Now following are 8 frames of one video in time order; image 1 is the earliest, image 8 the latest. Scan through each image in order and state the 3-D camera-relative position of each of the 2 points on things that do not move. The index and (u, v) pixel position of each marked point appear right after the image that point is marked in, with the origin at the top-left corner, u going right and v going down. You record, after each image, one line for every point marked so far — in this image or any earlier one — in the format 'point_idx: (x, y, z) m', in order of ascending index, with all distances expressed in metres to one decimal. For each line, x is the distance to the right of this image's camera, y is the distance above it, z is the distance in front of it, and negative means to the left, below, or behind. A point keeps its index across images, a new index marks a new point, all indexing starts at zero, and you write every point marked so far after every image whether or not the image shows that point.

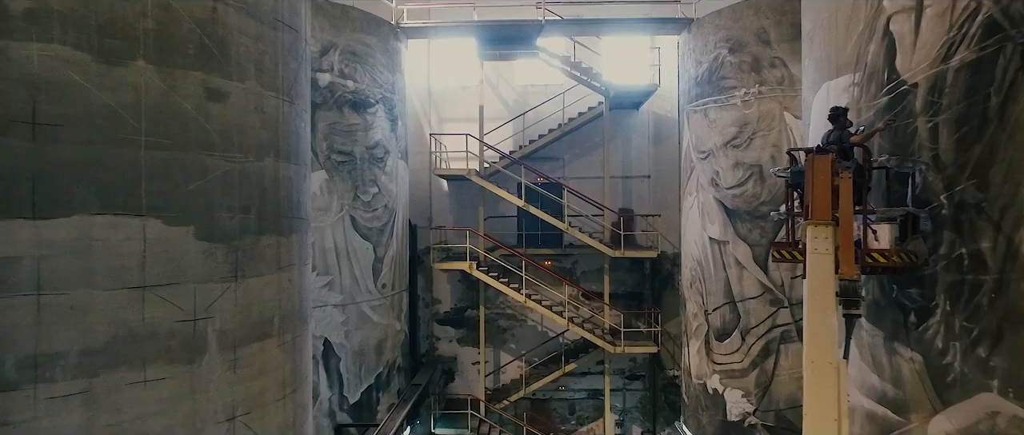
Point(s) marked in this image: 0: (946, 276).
0: (+3.8, -0.5, +5.0) m
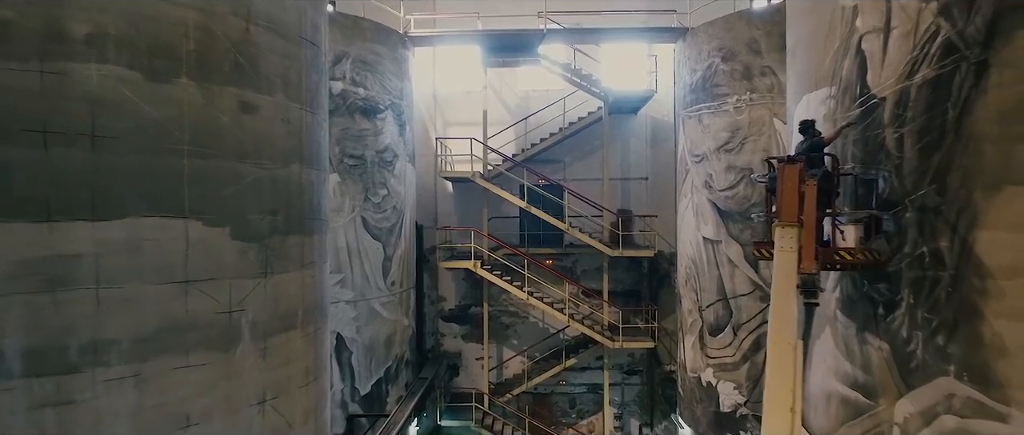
0: (+3.8, -0.5, +5.5) m
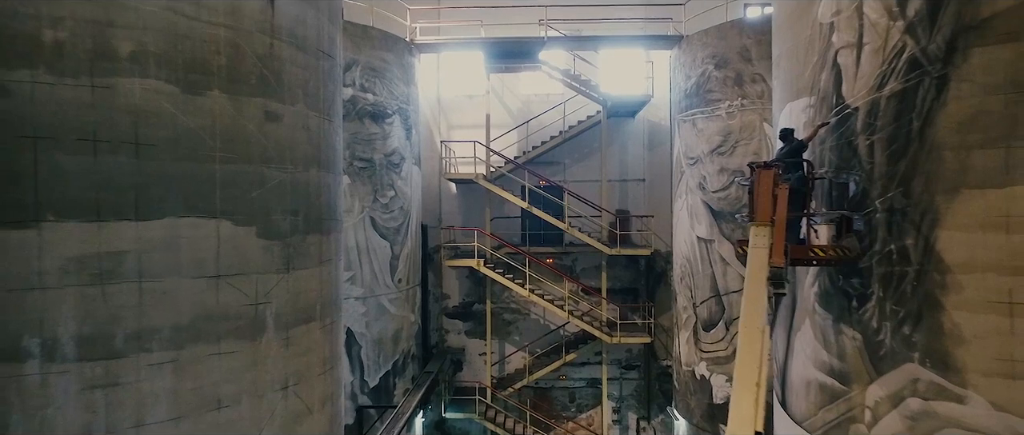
0: (+3.9, -0.5, +6.0) m
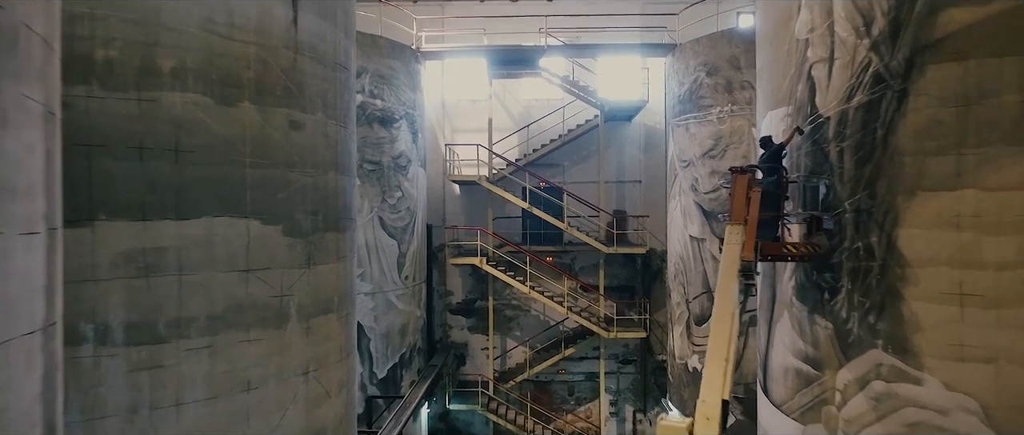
0: (+3.9, -0.5, +6.6) m
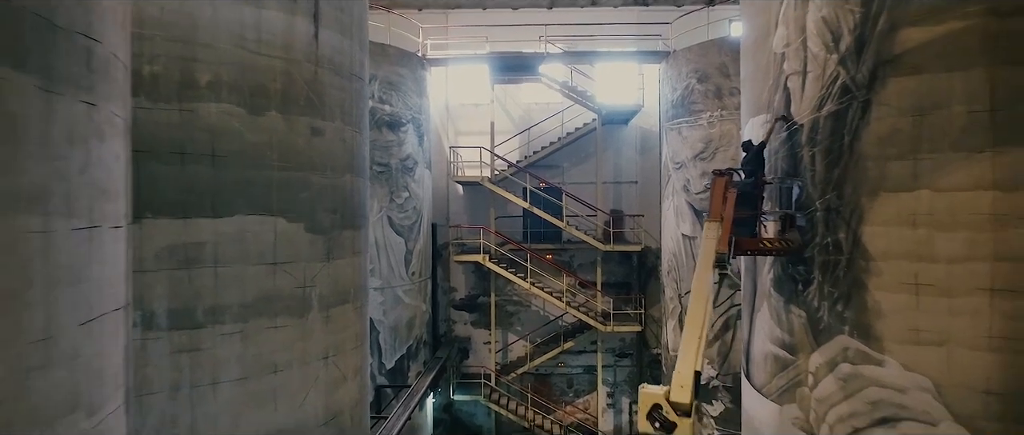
0: (+3.9, -0.5, +7.2) m
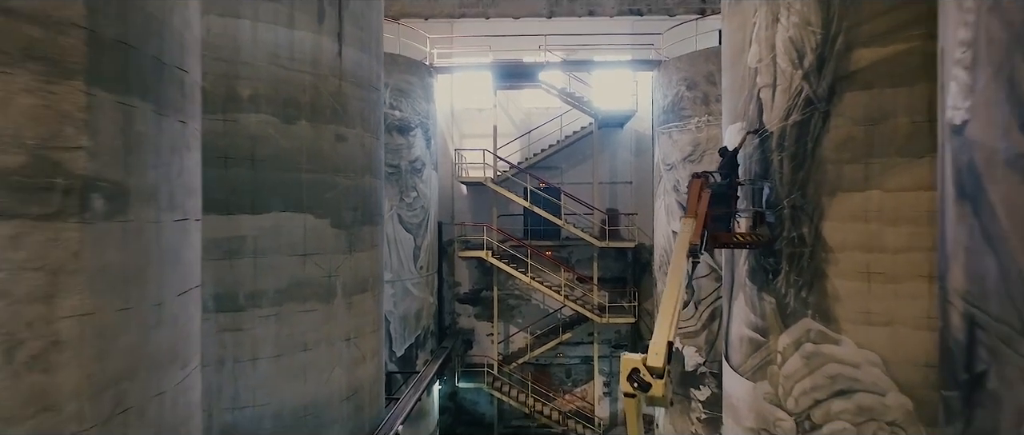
0: (+3.9, -0.5, +8.2) m
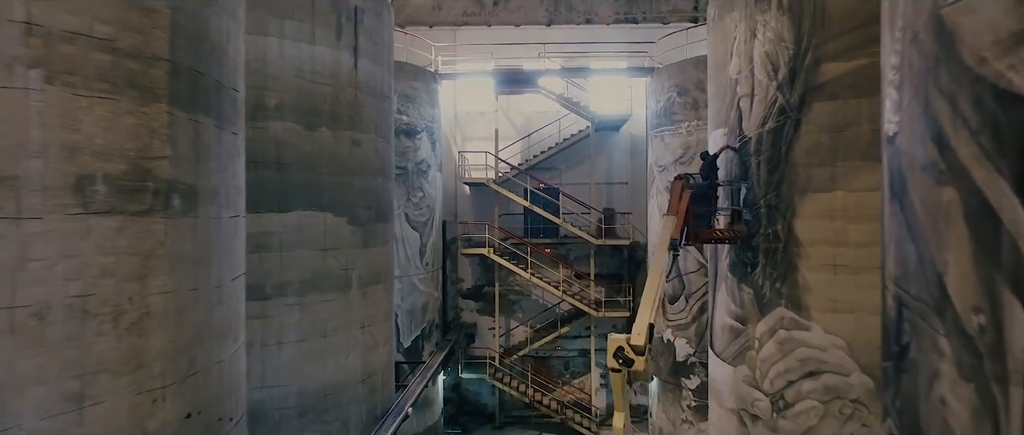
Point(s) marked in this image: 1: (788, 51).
0: (+4.0, -0.4, +9.0) m
1: (+4.1, +2.5, +8.5) m
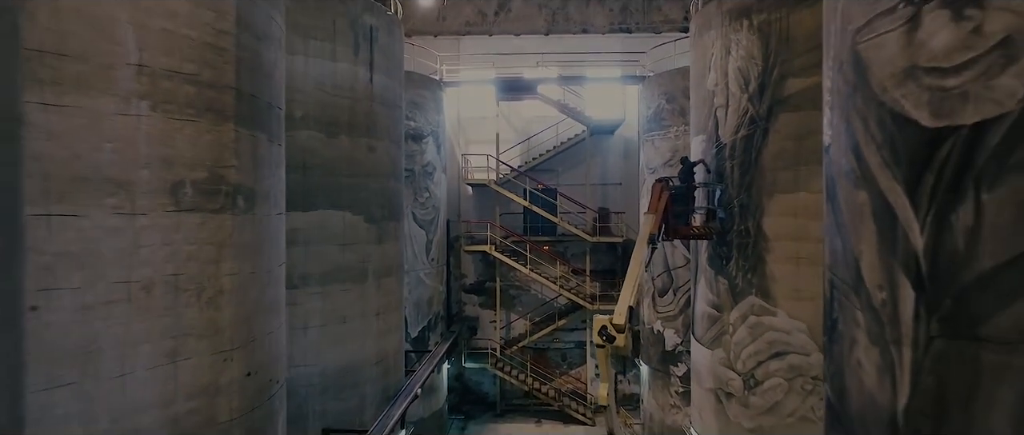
0: (+3.9, -0.4, +10.0) m
1: (+4.1, +2.5, +9.5) m
